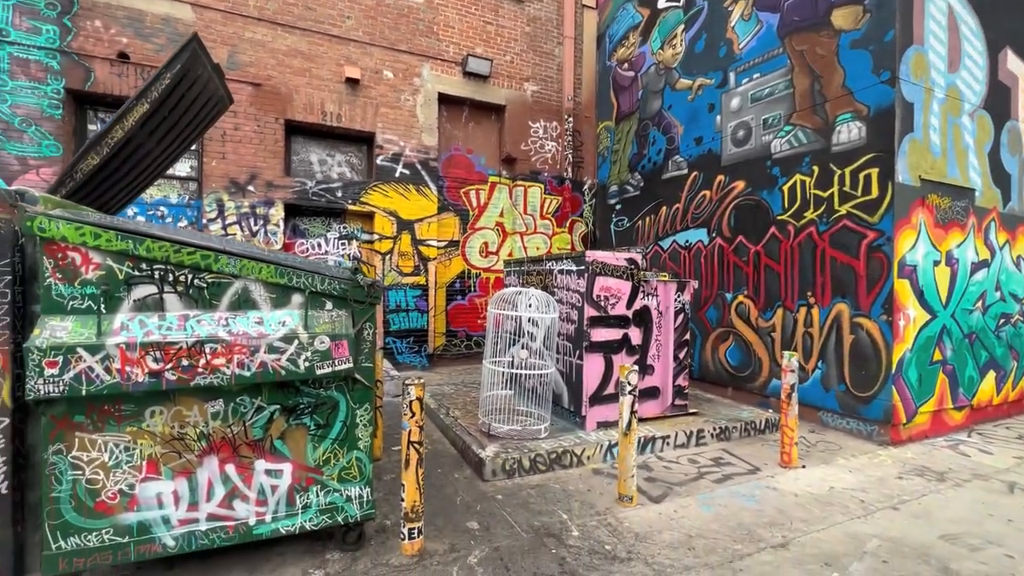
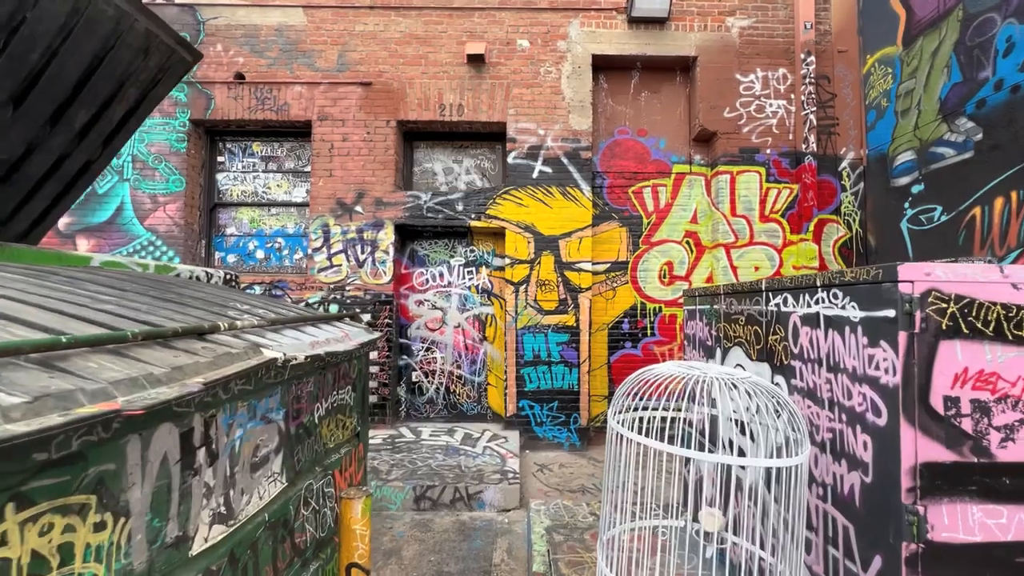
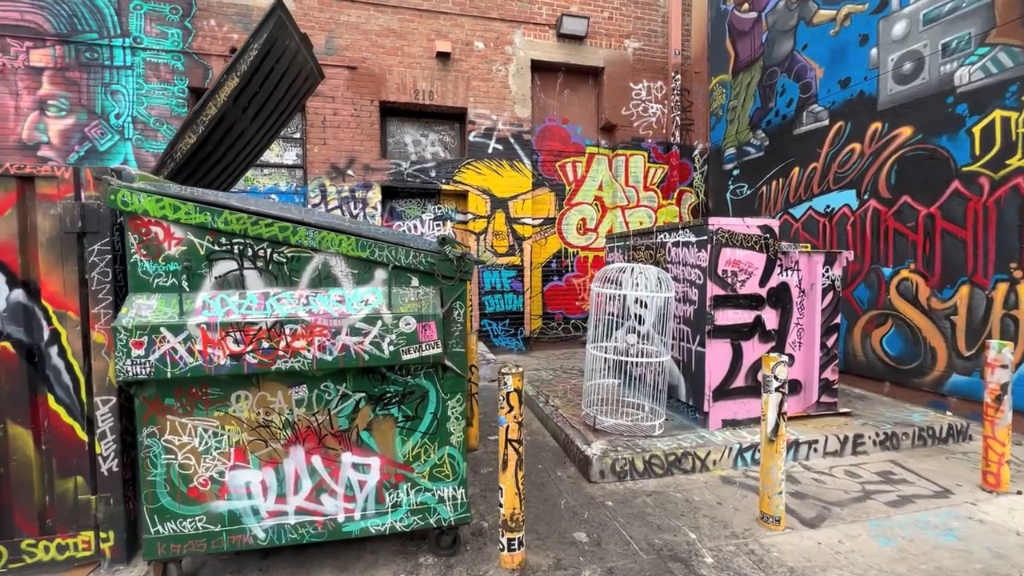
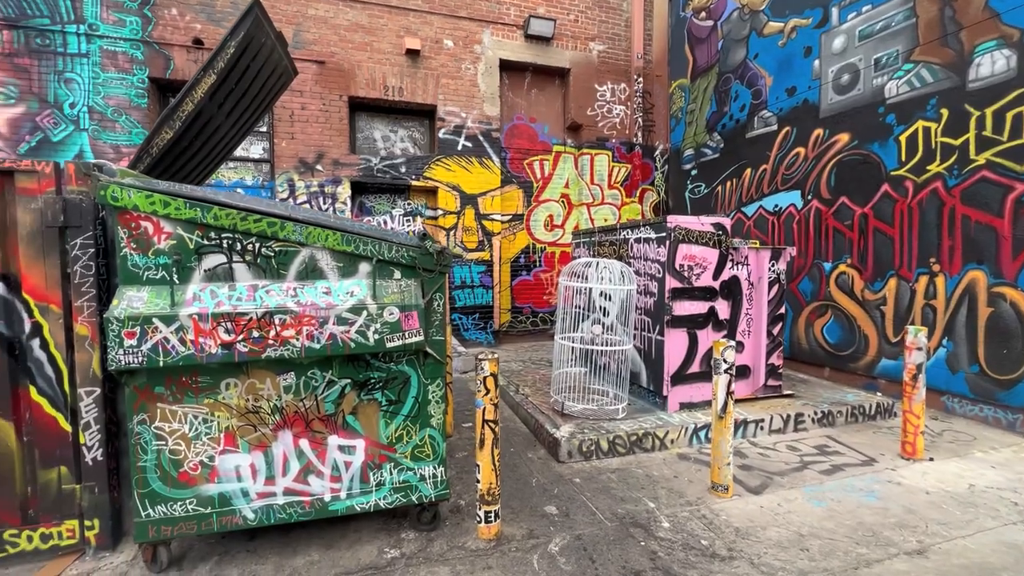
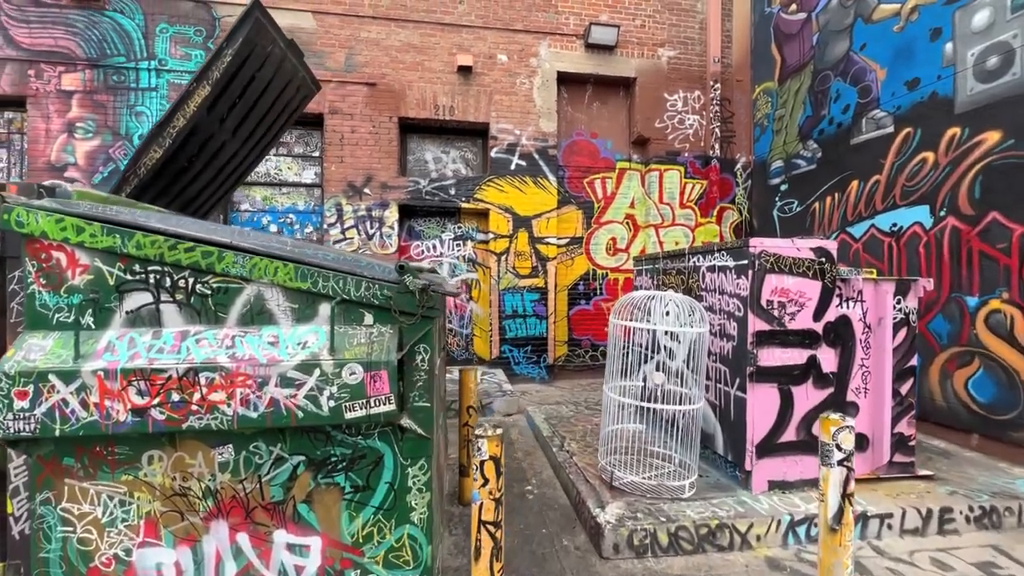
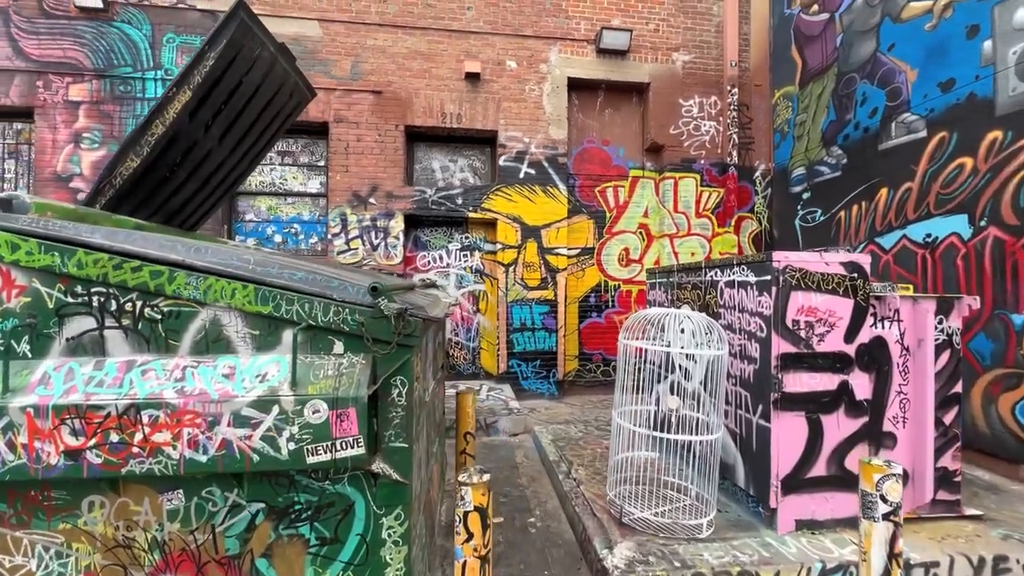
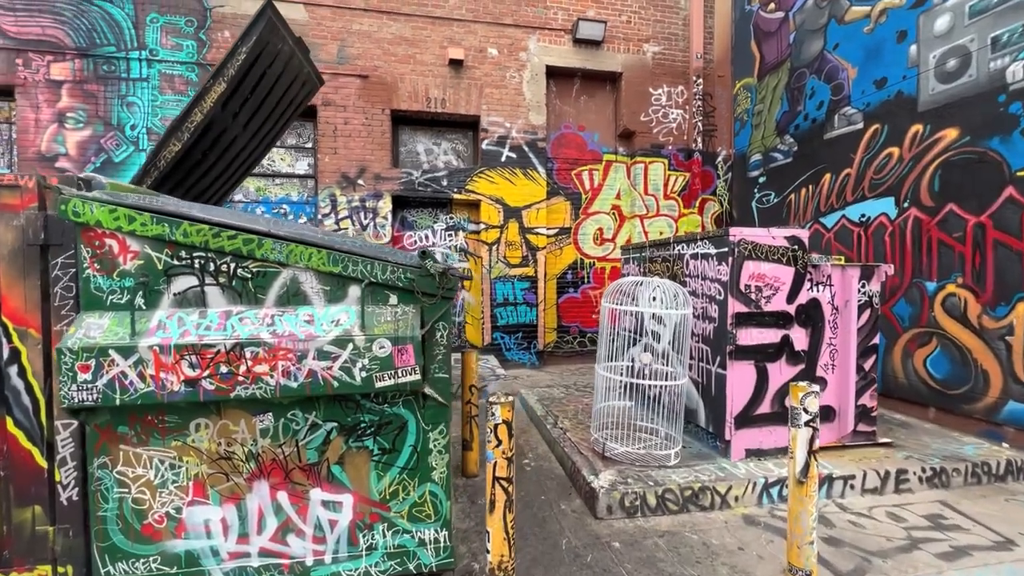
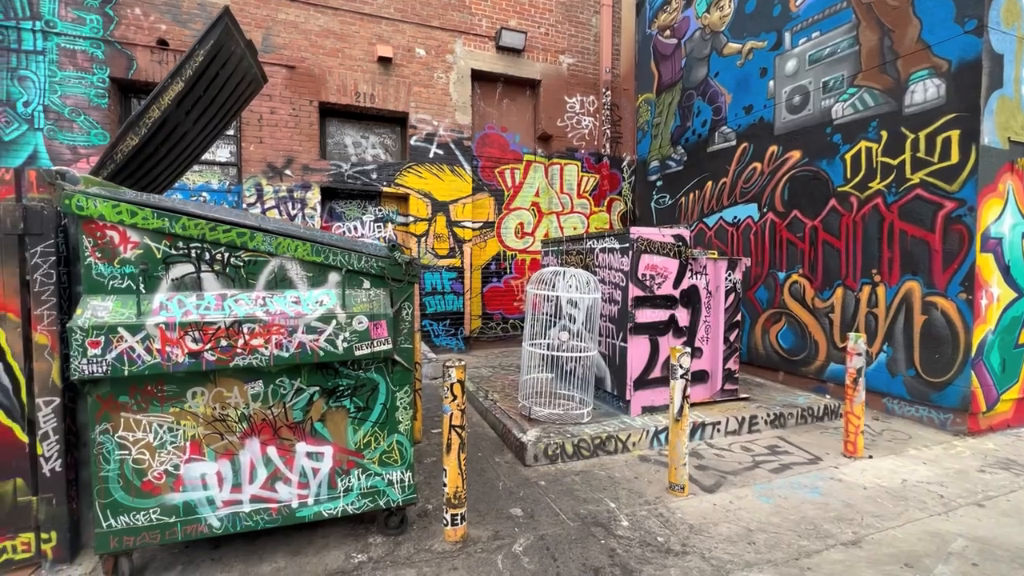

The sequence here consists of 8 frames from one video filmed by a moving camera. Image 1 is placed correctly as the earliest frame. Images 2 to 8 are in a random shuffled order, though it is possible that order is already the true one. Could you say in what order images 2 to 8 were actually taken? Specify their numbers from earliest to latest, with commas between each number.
8, 4, 3, 7, 5, 6, 2
